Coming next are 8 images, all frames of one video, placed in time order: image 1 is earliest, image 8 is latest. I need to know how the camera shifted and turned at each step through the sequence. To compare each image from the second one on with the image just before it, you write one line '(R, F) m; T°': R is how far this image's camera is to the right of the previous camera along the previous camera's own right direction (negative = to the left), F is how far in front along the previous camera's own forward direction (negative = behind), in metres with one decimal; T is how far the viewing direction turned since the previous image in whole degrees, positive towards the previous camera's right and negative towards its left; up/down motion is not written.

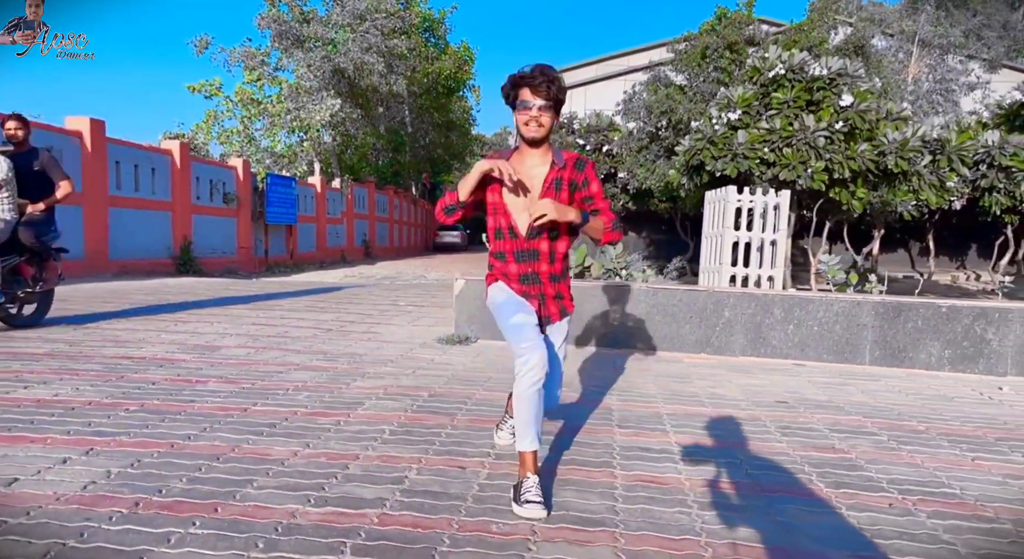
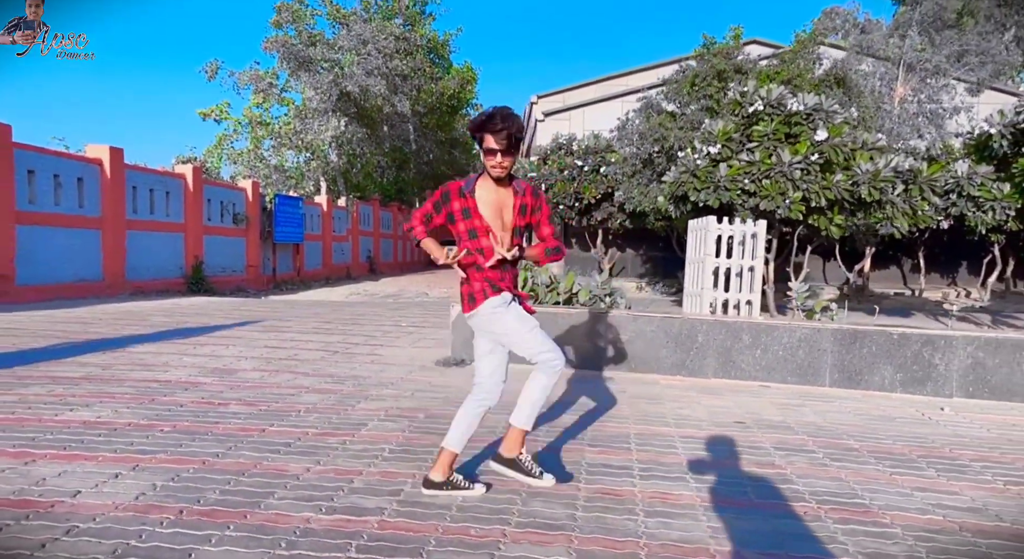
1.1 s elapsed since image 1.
(+0.1, -0.6) m; 0°
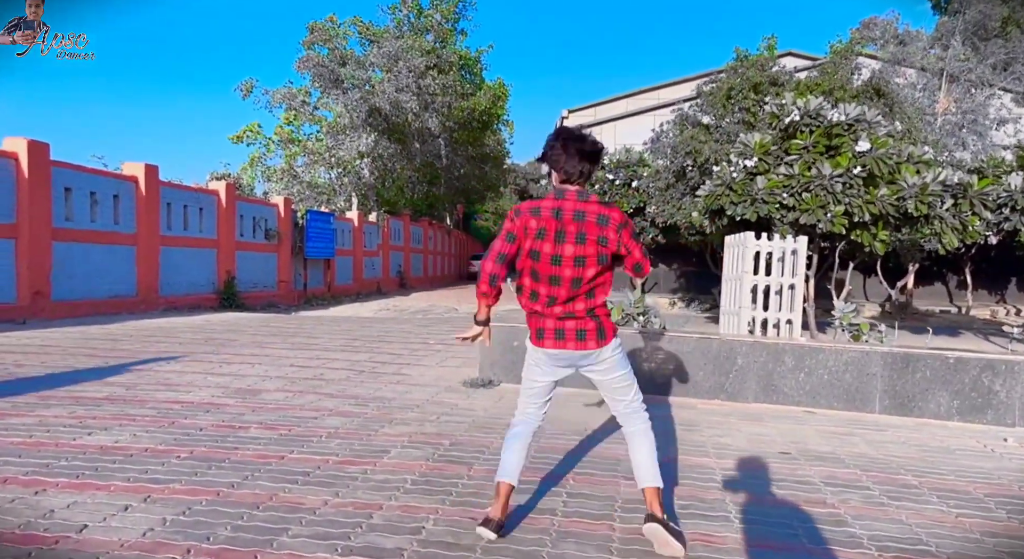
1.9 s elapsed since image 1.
(0.0, +0.2) m; -2°
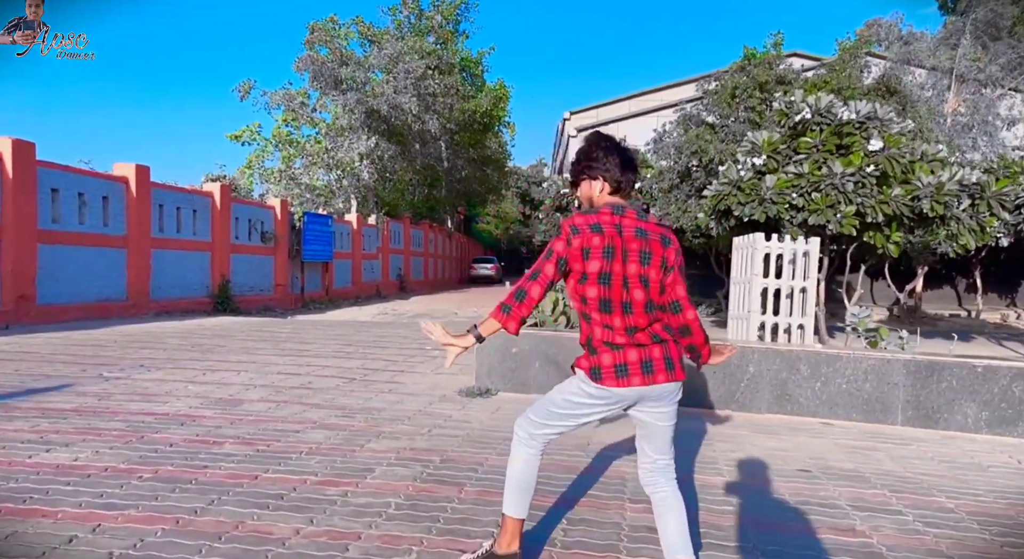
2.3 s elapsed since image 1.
(0.0, +0.4) m; 0°
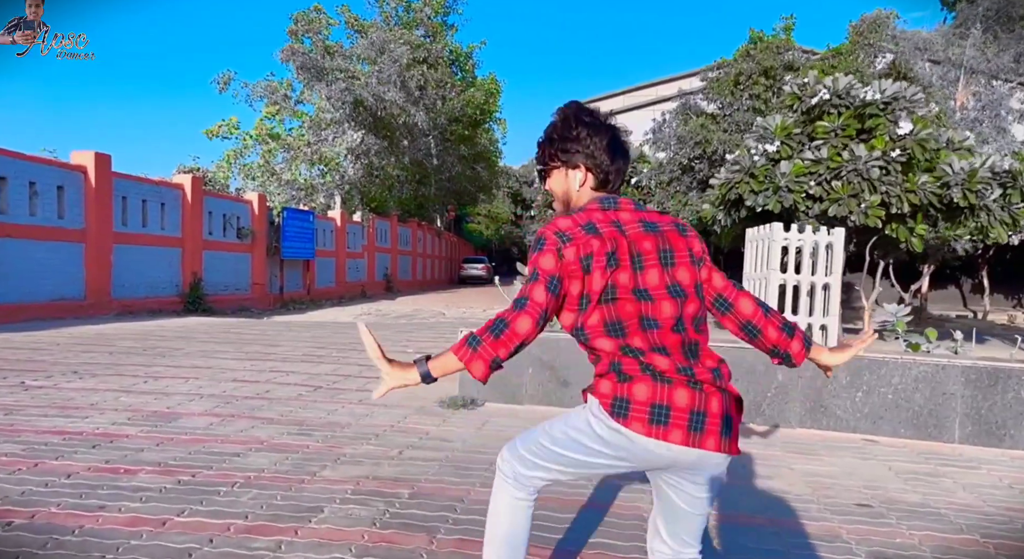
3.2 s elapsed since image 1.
(0.0, +0.9) m; +1°
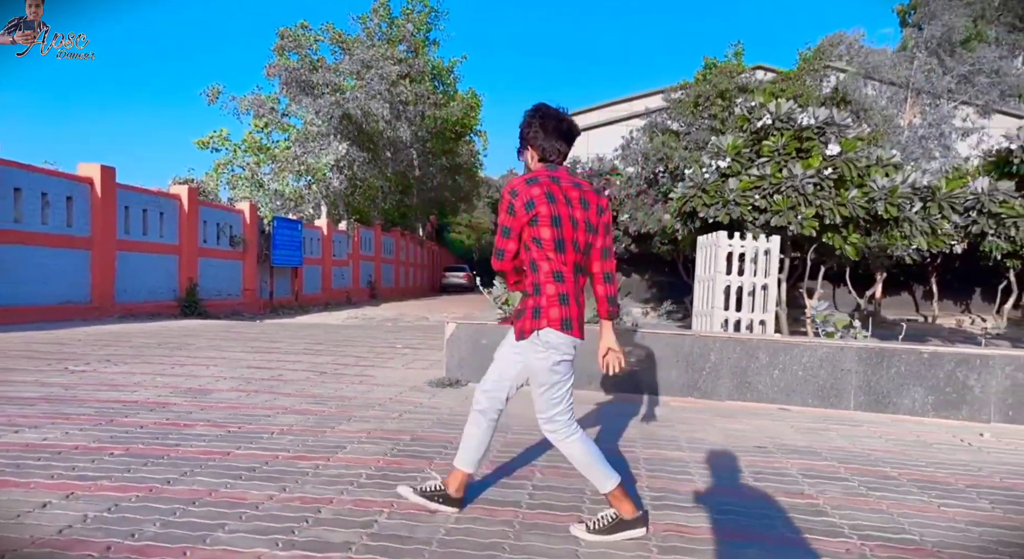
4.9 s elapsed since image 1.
(0.0, -1.1) m; +2°
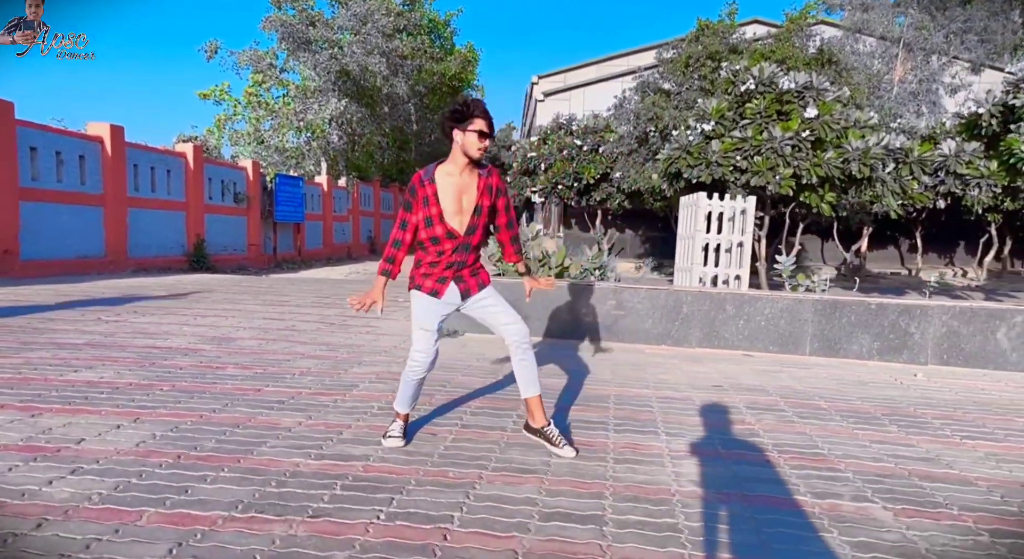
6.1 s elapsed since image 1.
(+0.1, -0.7) m; 0°
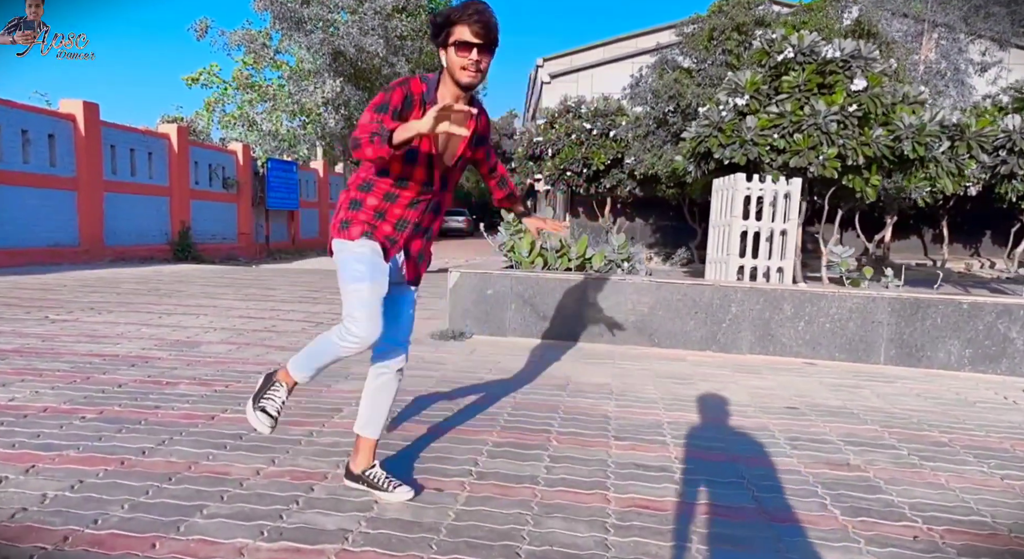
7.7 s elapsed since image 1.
(-0.1, +1.1) m; 0°
